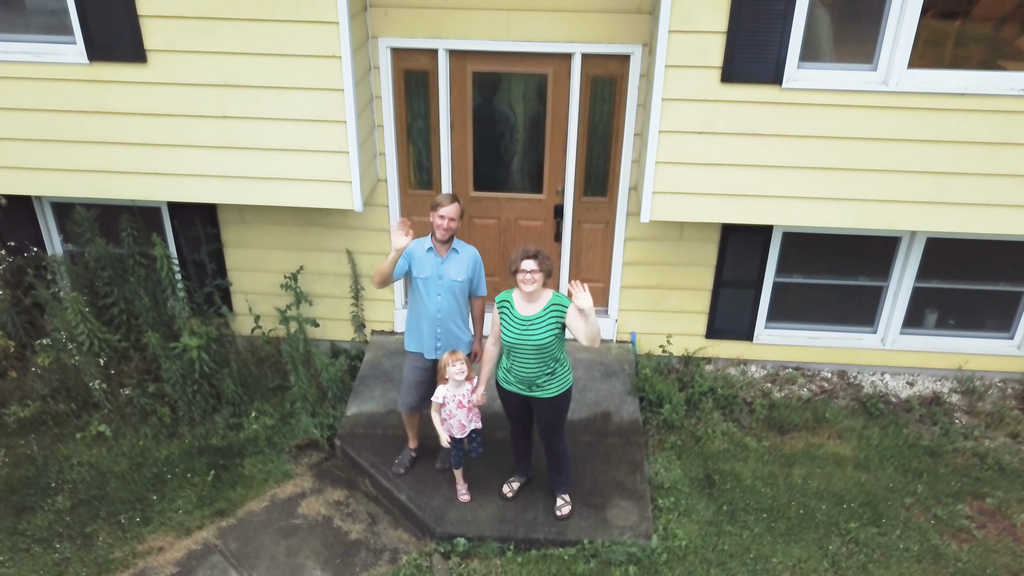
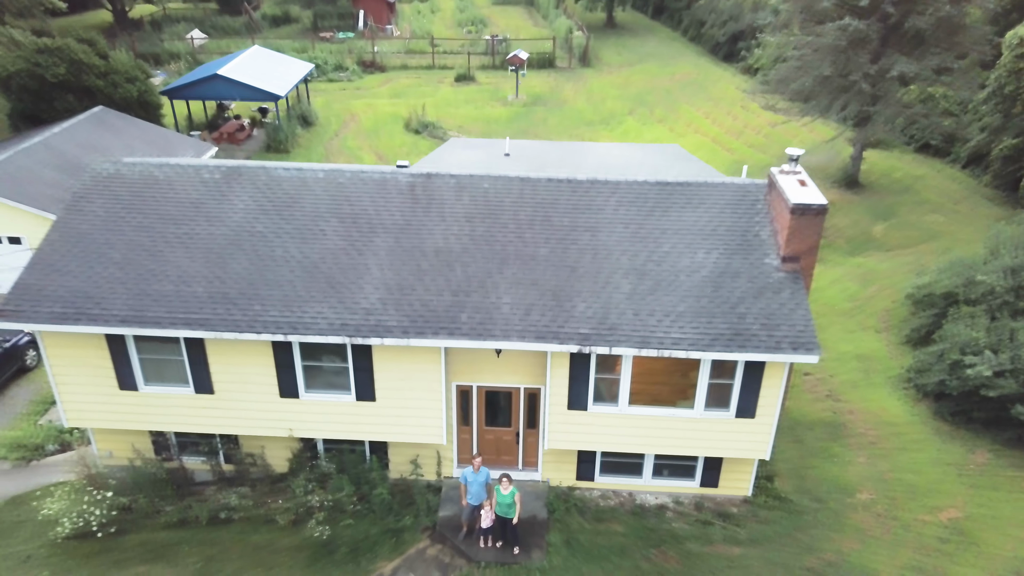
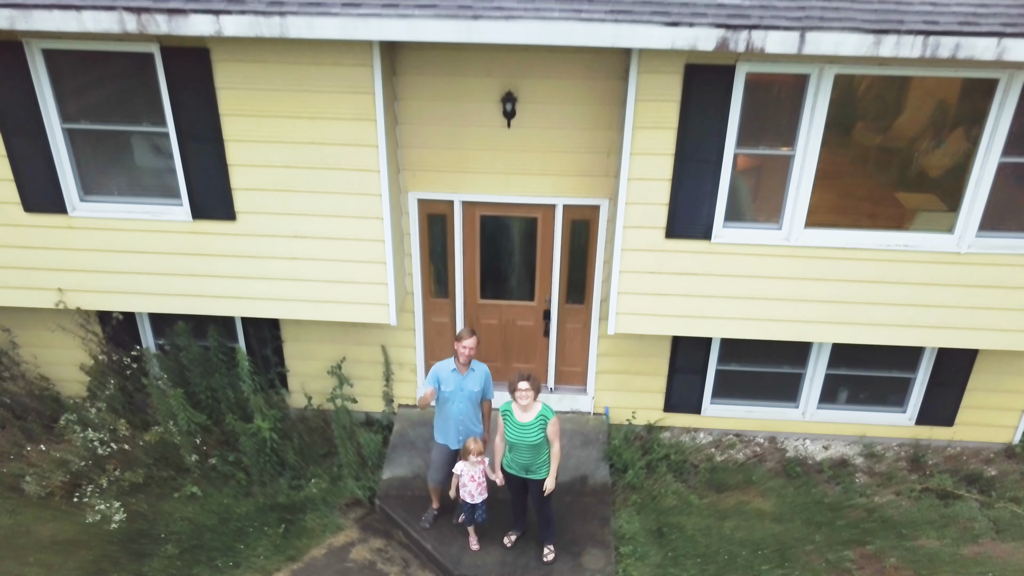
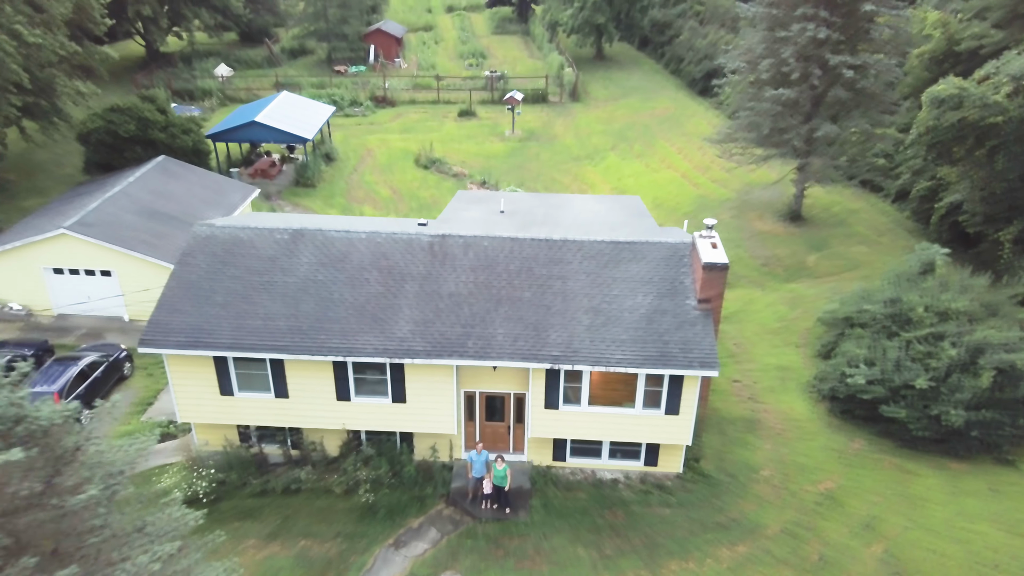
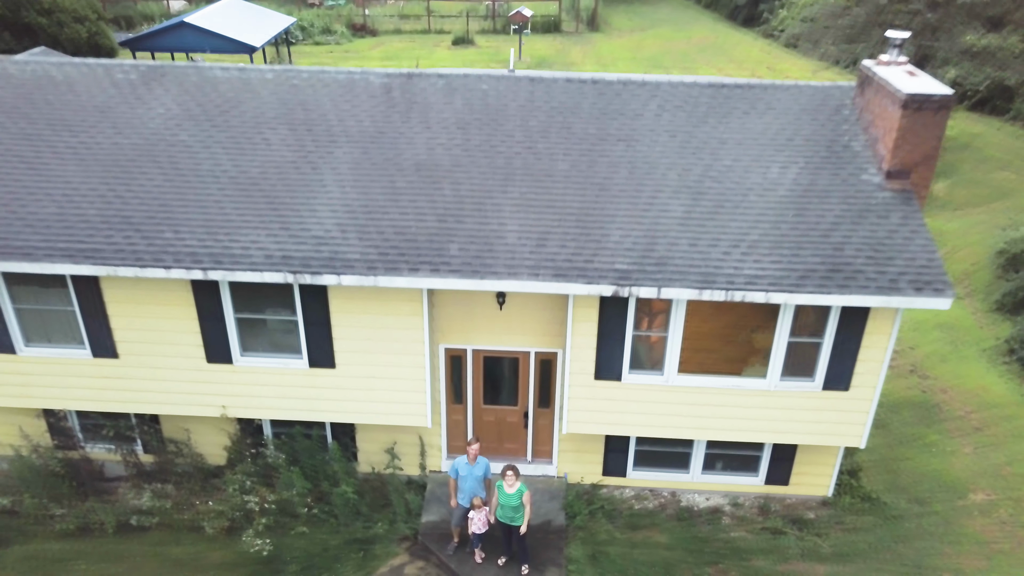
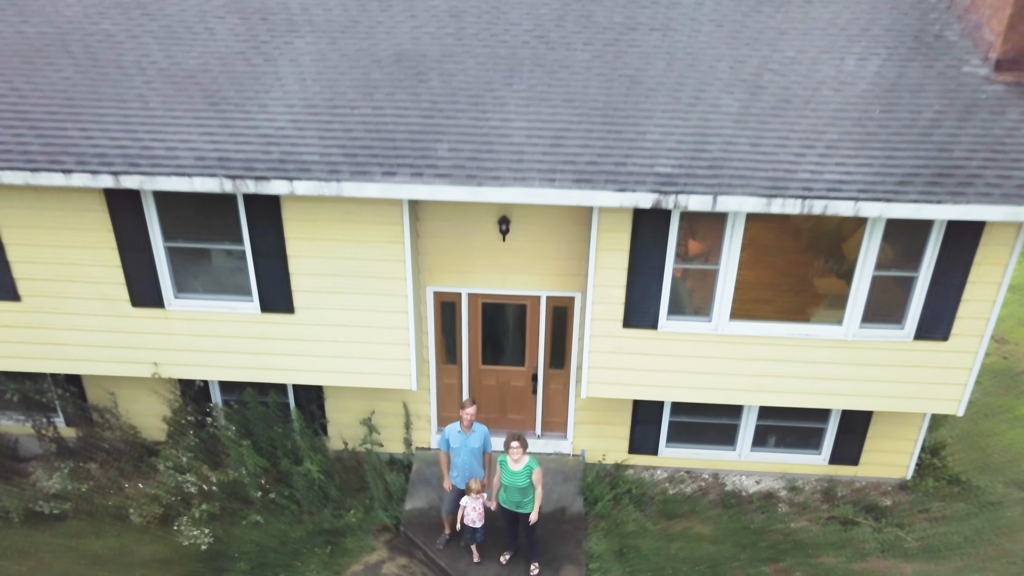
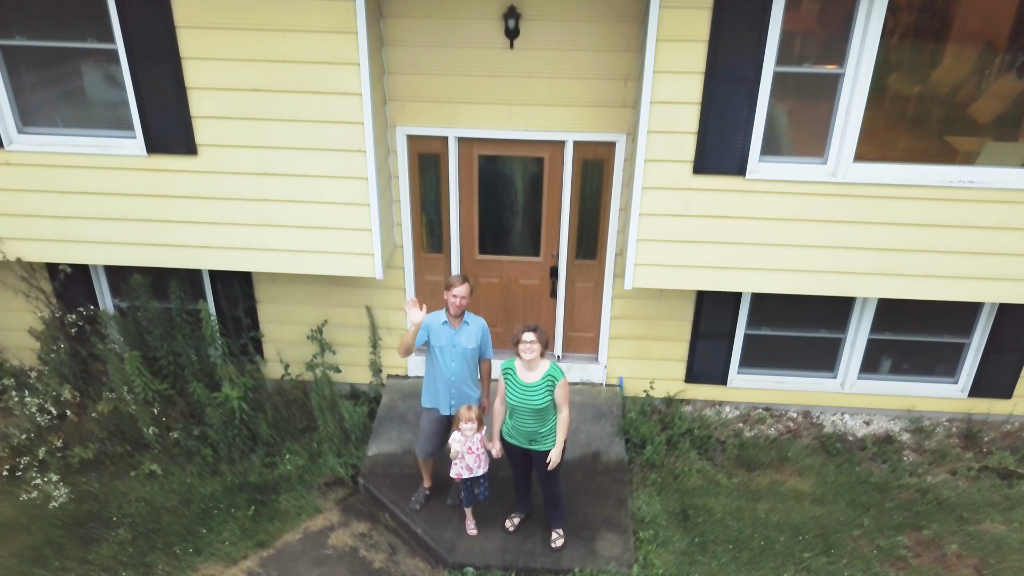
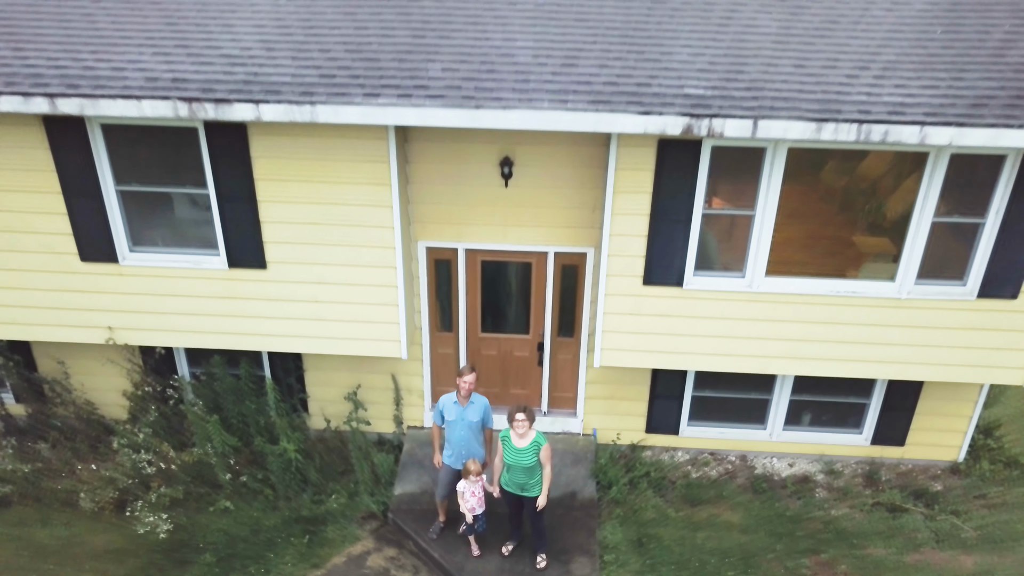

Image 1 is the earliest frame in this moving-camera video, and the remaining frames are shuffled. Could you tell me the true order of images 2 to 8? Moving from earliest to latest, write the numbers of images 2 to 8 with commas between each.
7, 3, 8, 6, 5, 2, 4
